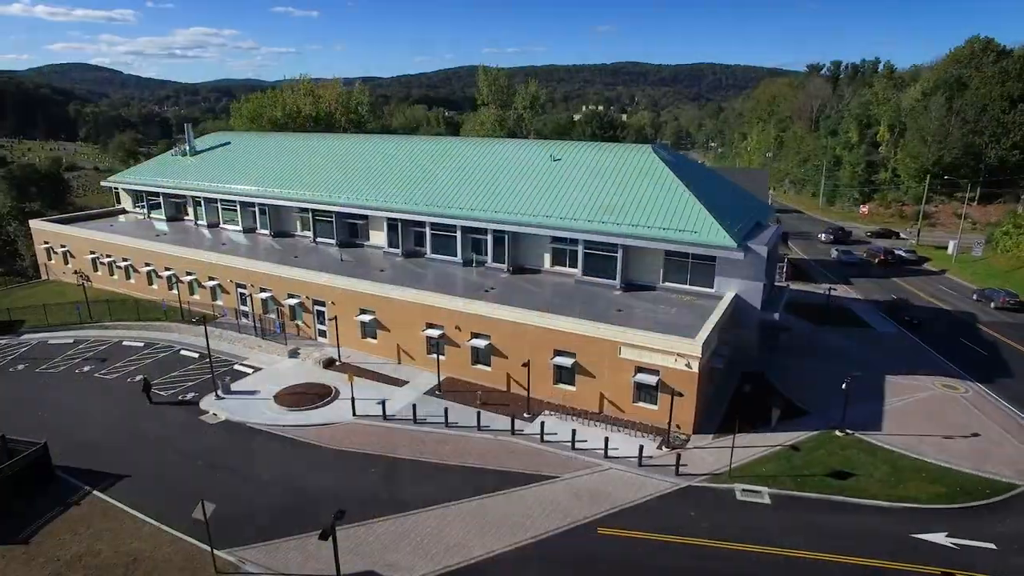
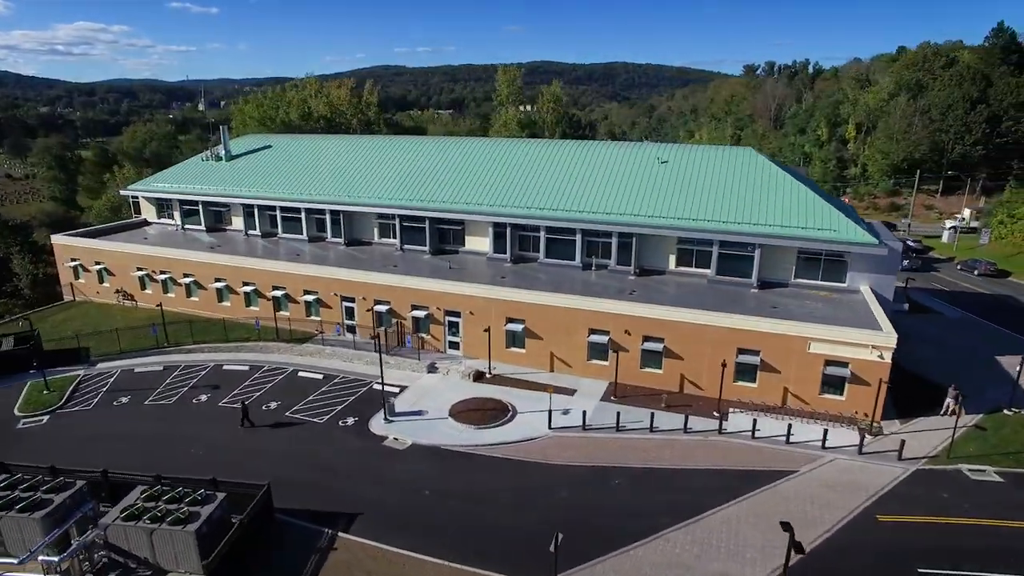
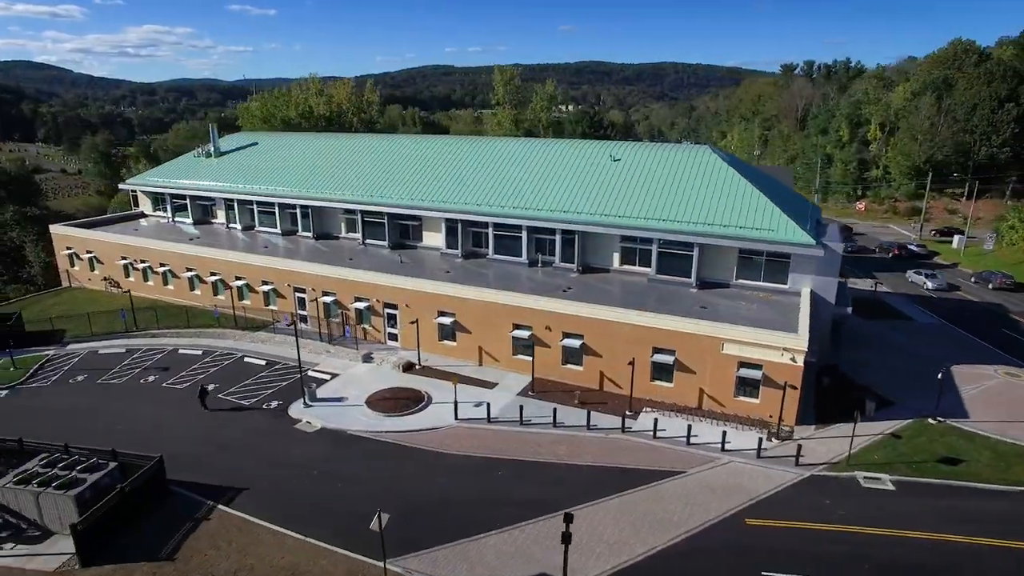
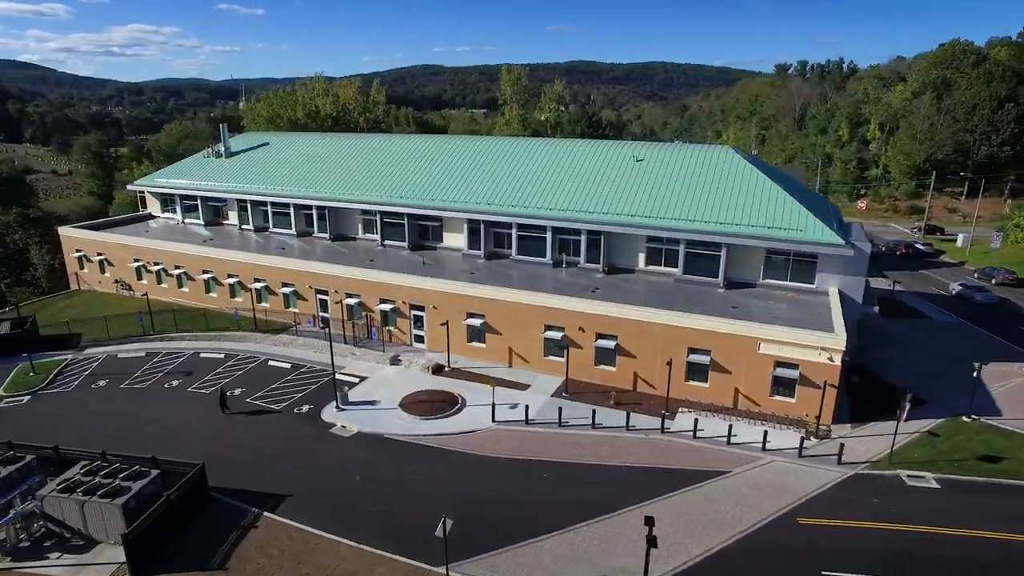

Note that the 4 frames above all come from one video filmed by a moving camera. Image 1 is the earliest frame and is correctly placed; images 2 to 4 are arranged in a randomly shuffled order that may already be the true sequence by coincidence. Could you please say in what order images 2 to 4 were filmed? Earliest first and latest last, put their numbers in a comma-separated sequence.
3, 4, 2
